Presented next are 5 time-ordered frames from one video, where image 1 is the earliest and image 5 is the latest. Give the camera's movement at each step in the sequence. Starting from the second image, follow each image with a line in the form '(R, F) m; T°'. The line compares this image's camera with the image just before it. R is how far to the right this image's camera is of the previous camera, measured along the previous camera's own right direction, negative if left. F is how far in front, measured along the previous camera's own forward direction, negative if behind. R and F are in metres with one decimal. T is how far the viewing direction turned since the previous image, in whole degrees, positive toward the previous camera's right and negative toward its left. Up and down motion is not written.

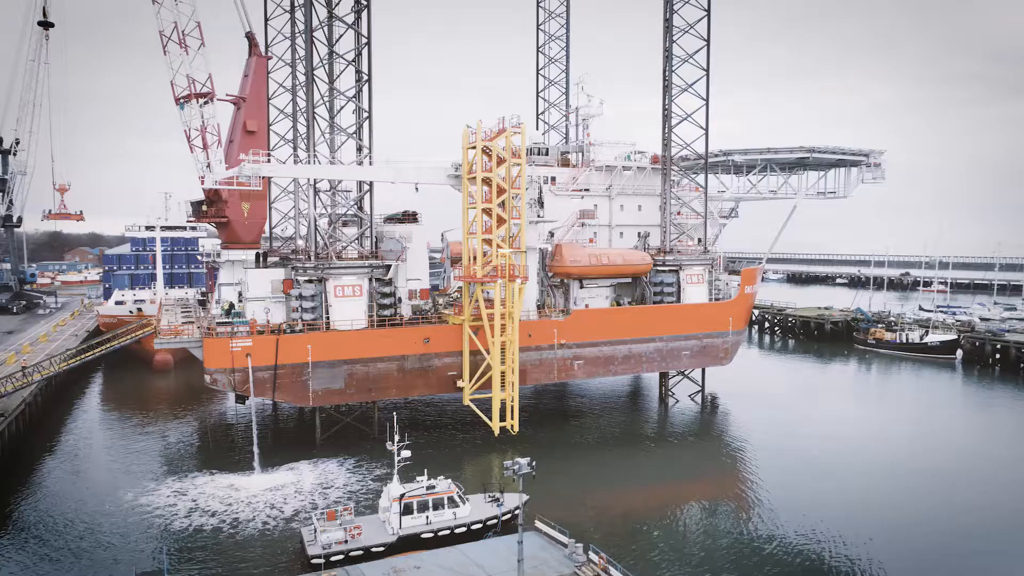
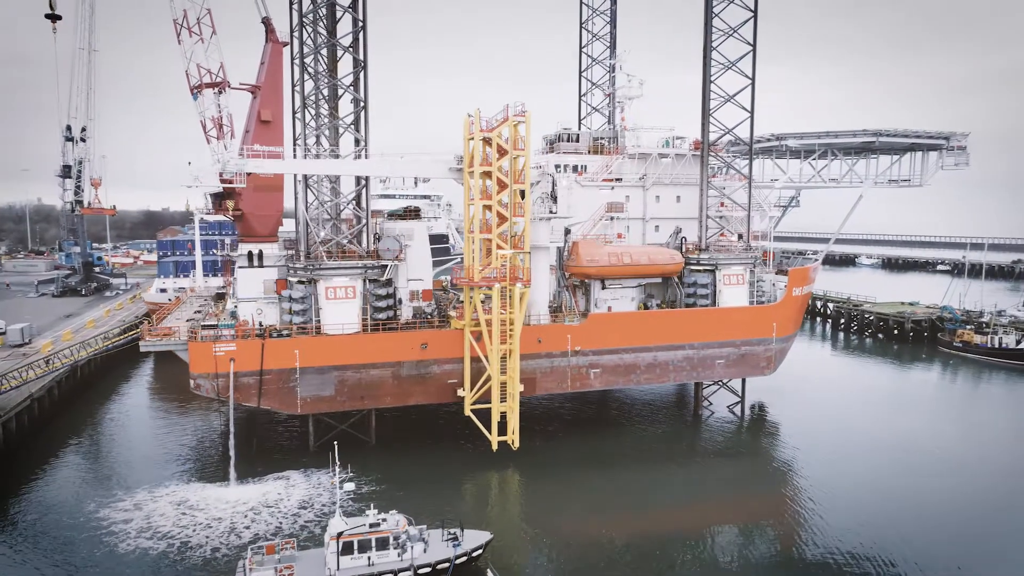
(+1.7, +1.6) m; -7°
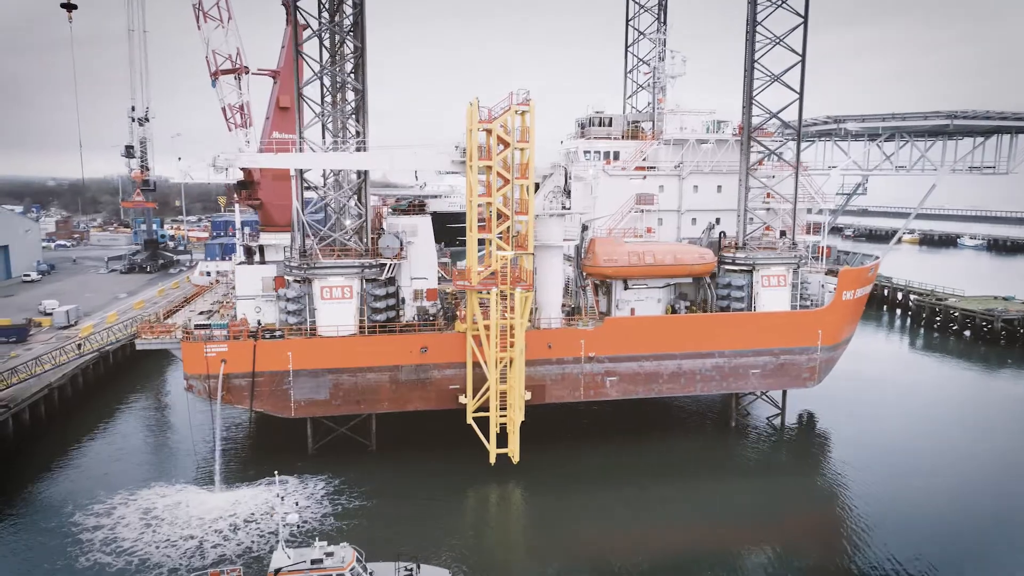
(+1.5, +1.3) m; -6°
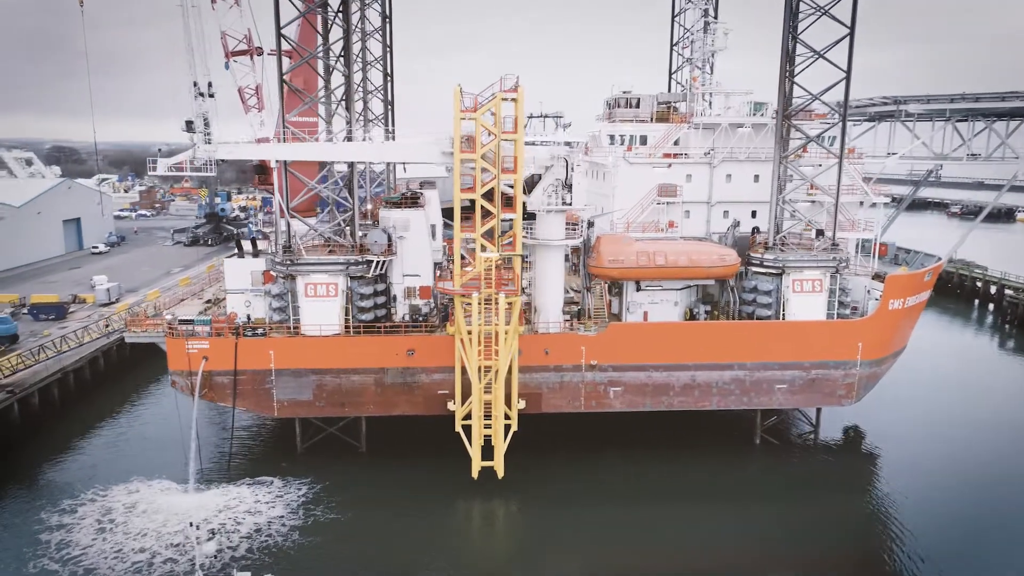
(+1.8, +1.2) m; -6°
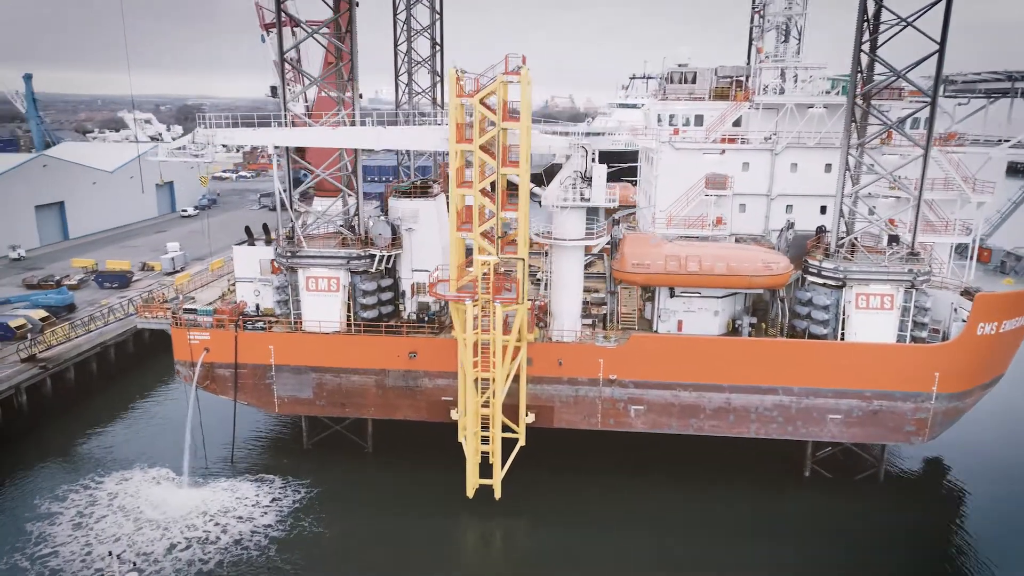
(+1.7, +1.5) m; -8°
